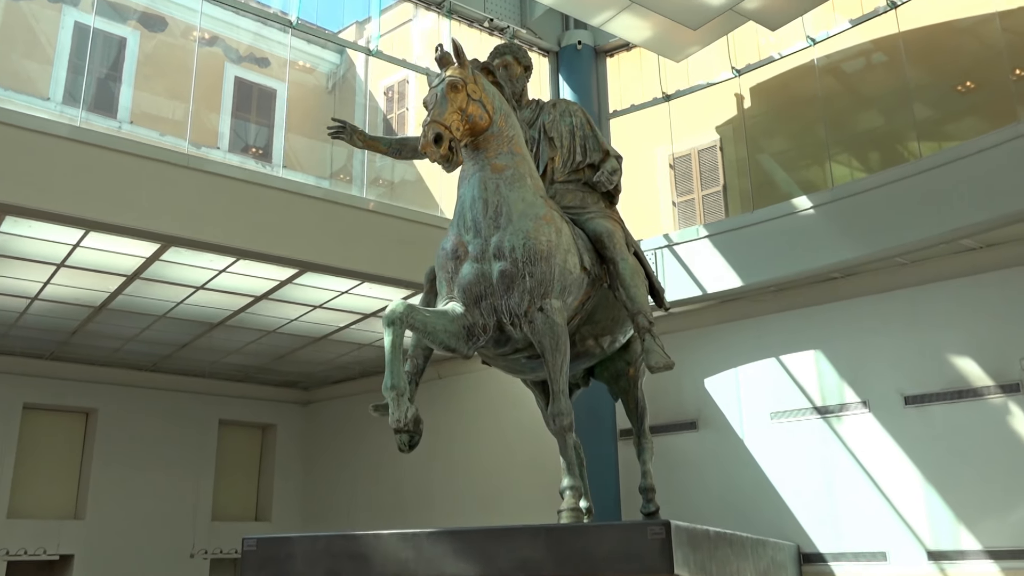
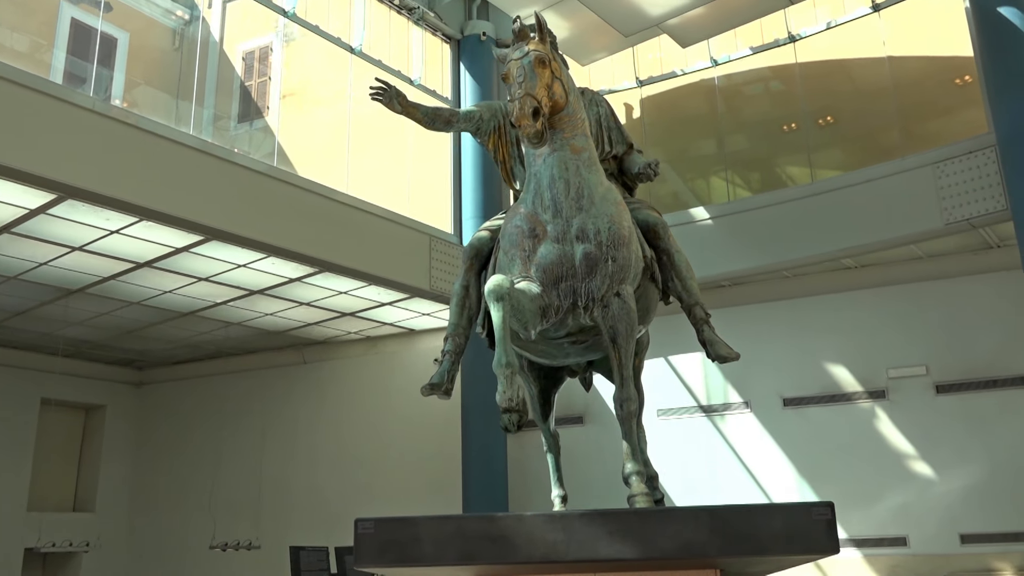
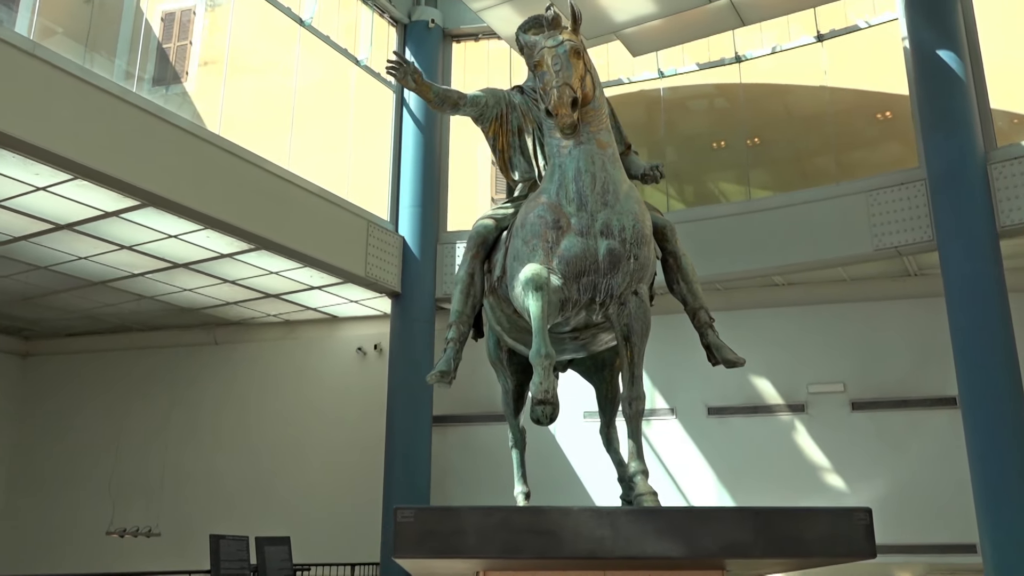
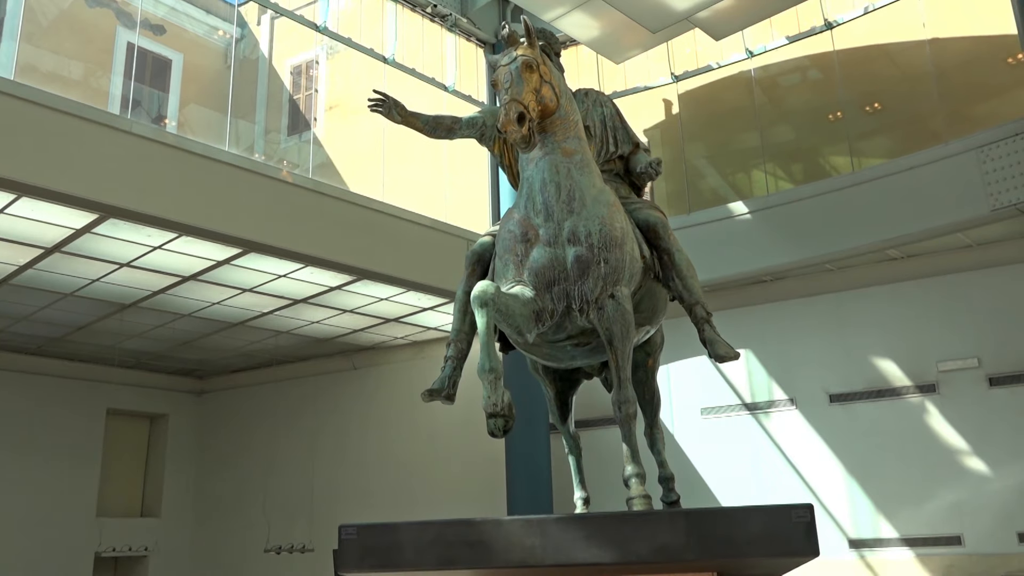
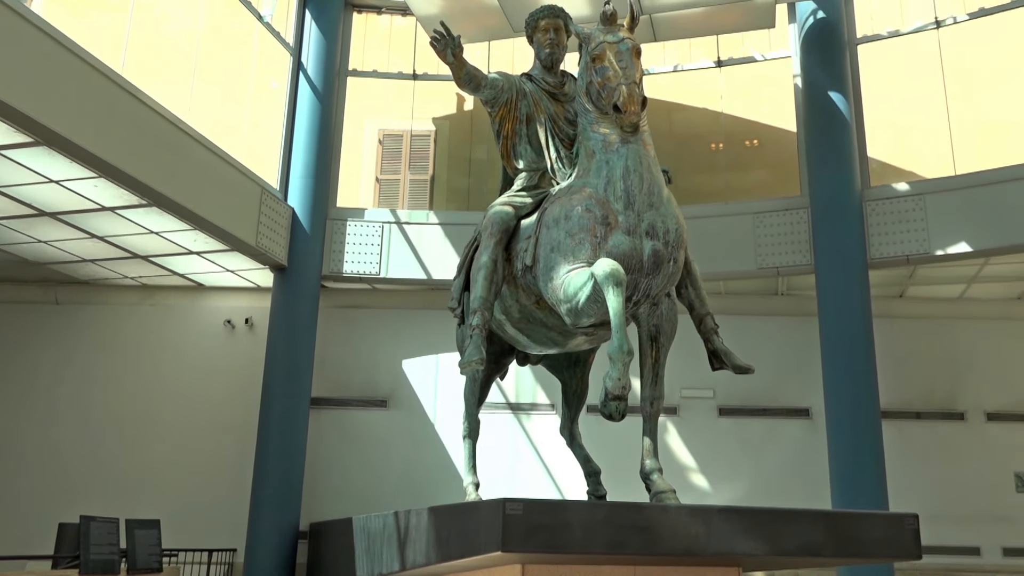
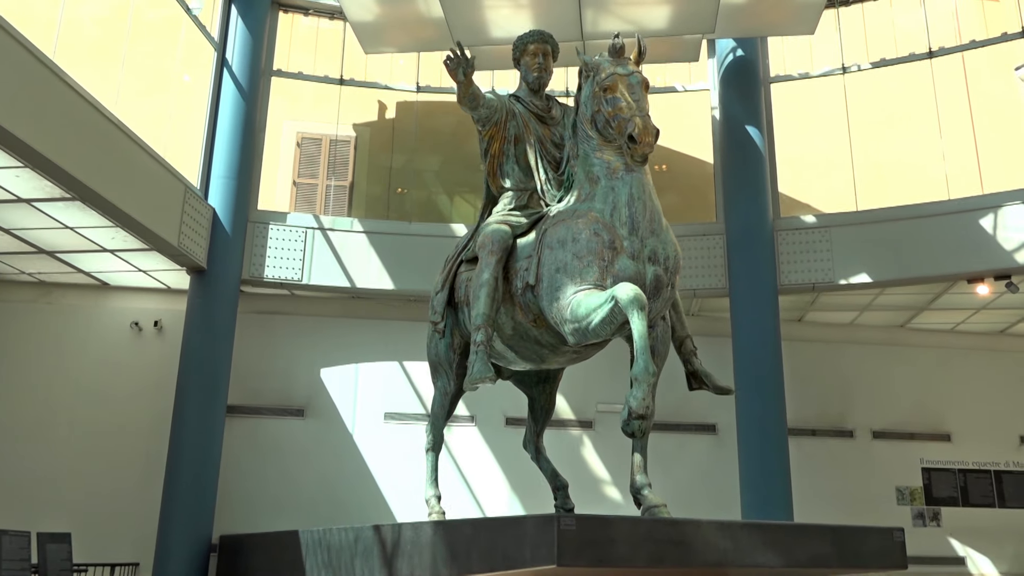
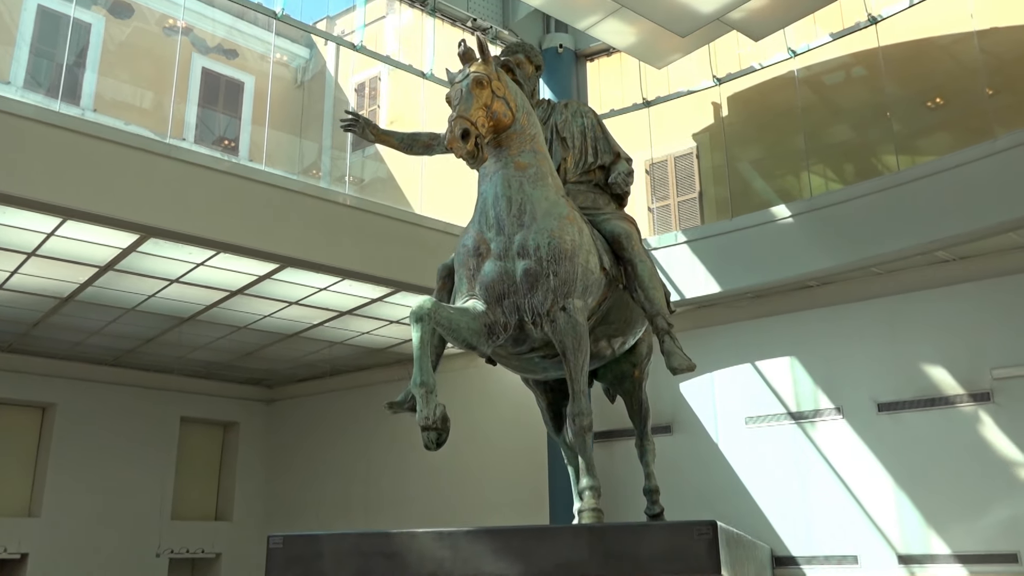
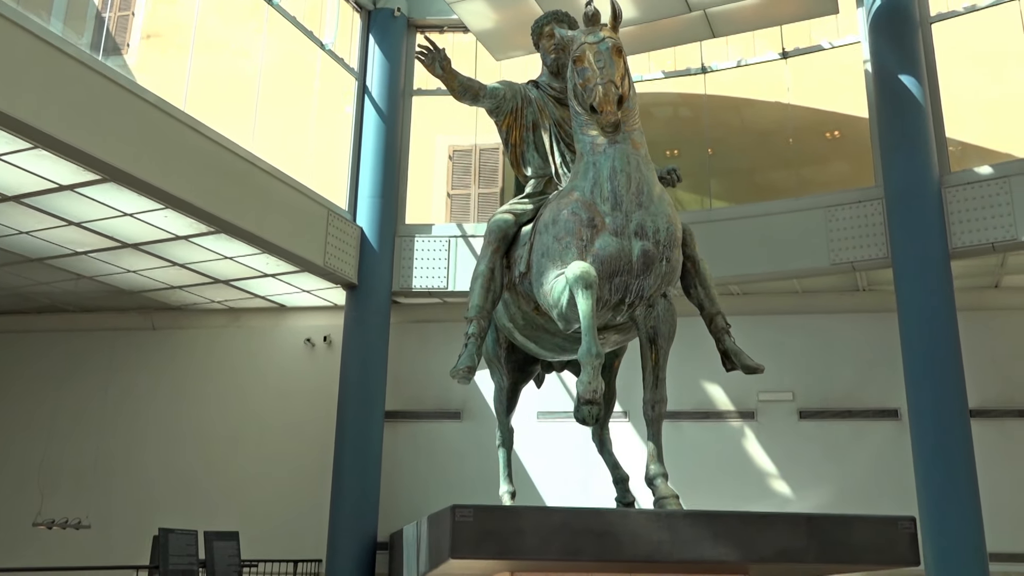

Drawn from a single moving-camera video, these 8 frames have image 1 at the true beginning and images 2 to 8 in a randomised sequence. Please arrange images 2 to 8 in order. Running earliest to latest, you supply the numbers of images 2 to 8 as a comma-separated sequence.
7, 4, 2, 3, 8, 5, 6
